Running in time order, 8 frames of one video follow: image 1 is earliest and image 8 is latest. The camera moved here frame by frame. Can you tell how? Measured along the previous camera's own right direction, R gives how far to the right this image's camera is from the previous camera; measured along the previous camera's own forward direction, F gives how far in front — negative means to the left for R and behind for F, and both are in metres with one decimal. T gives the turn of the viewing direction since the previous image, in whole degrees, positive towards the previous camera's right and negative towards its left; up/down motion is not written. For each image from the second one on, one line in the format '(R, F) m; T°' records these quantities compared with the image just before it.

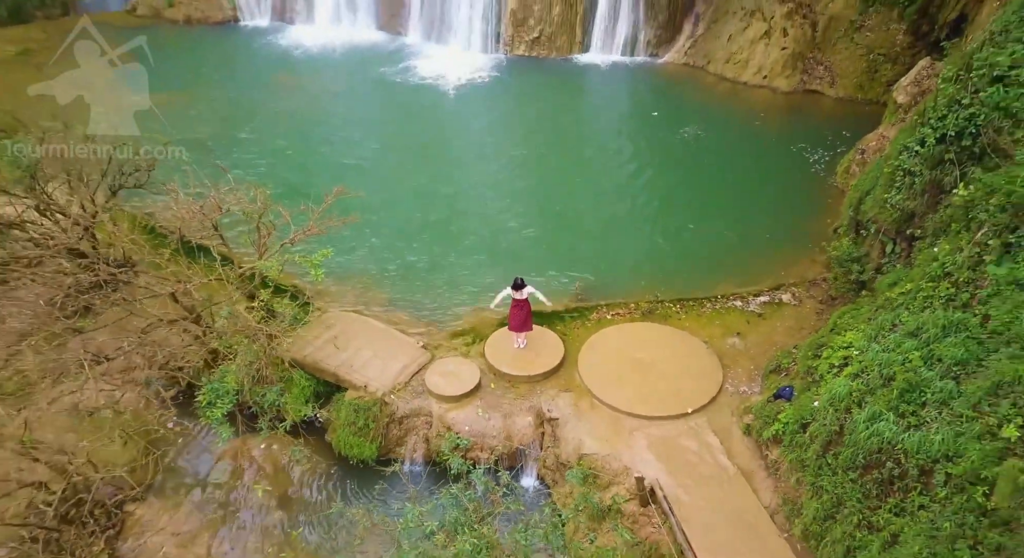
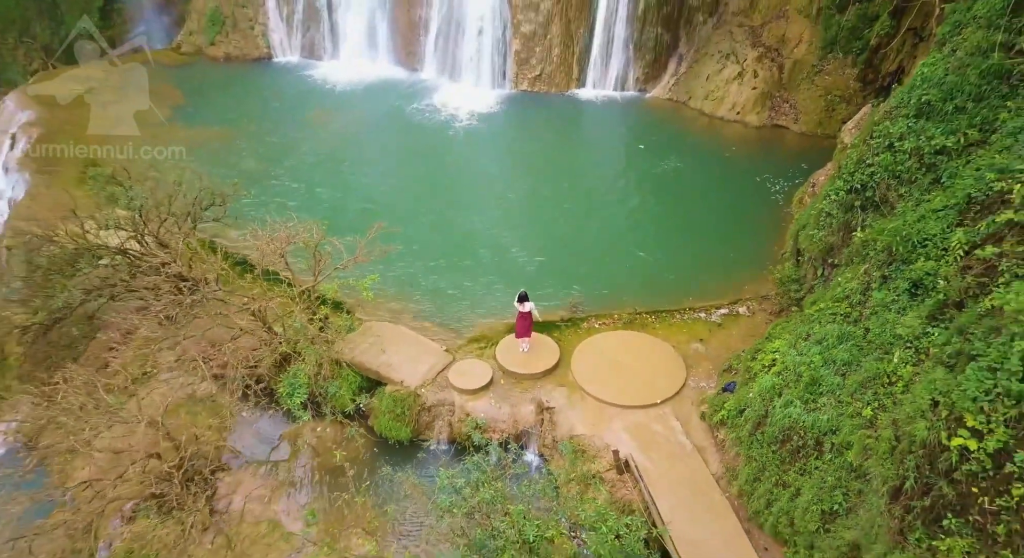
(-0.1, -1.5) m; 0°
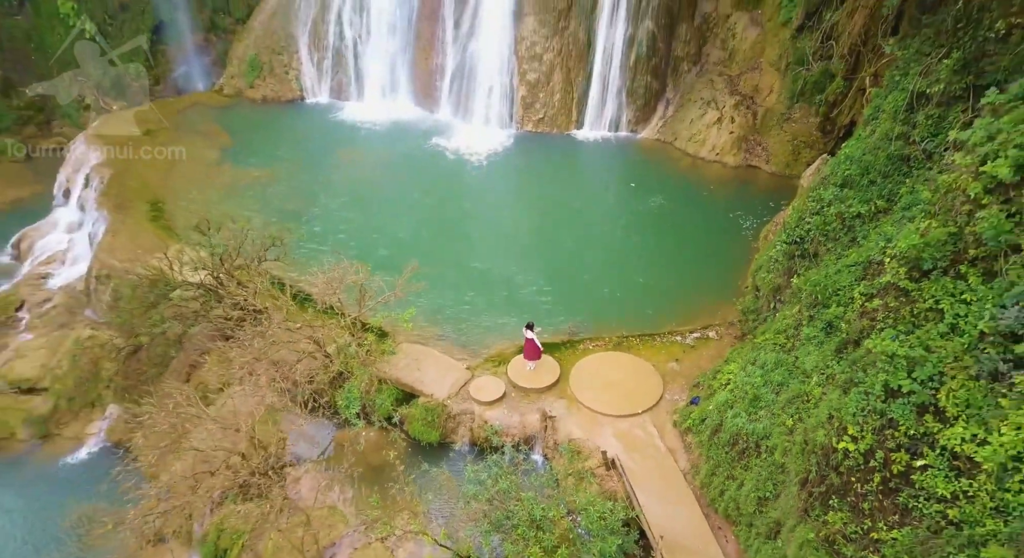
(-0.1, -1.7) m; 0°
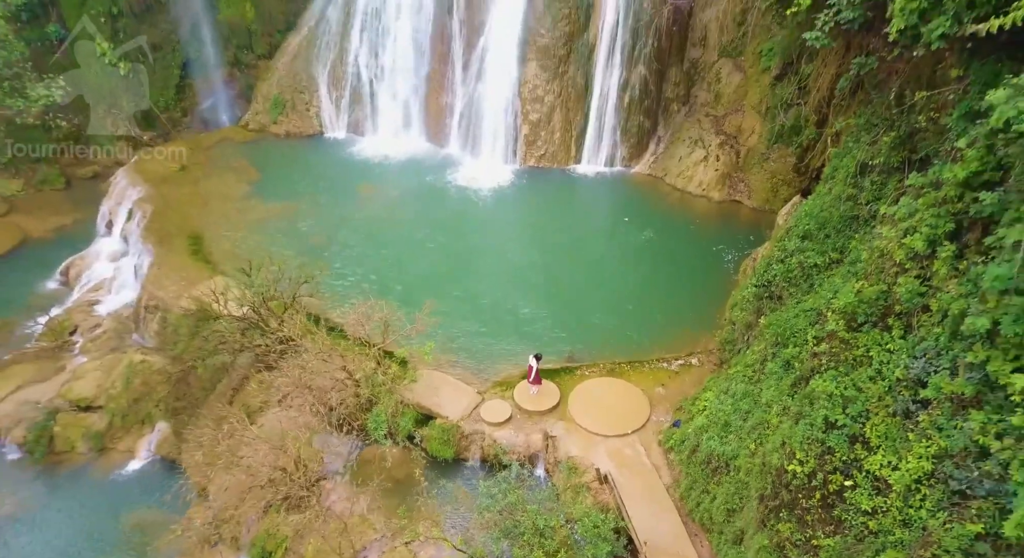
(-0.1, -1.3) m; 0°
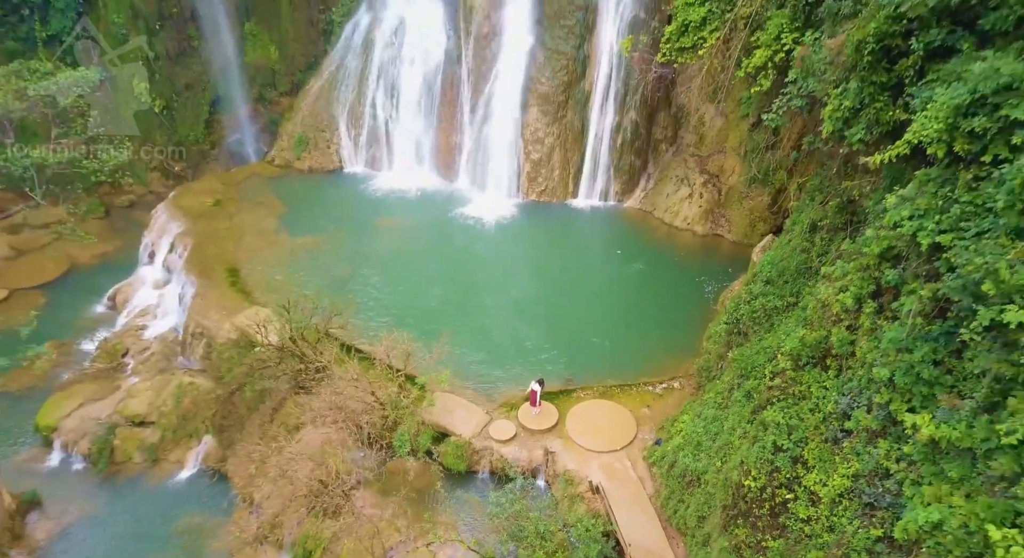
(-0.1, -1.6) m; 0°
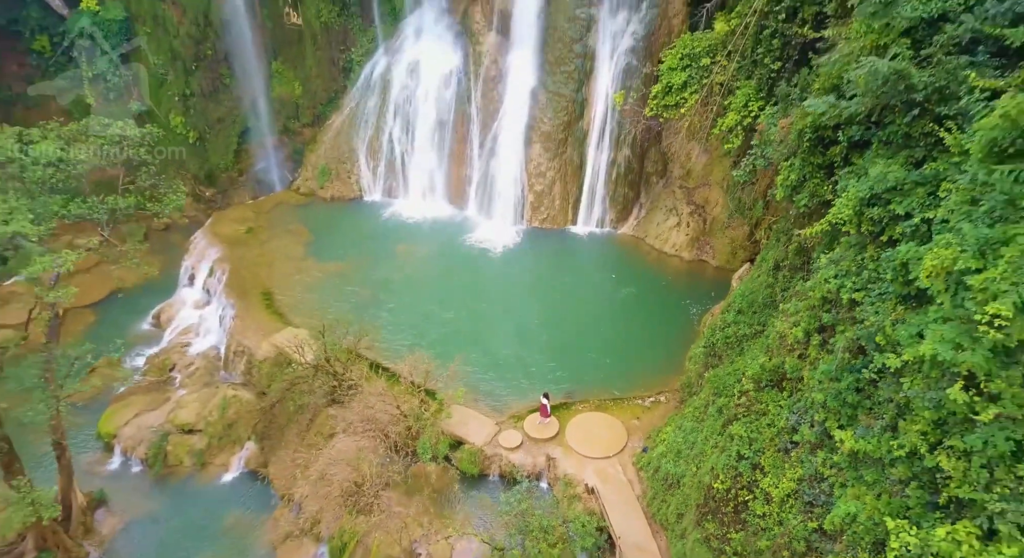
(-0.1, -1.8) m; 0°
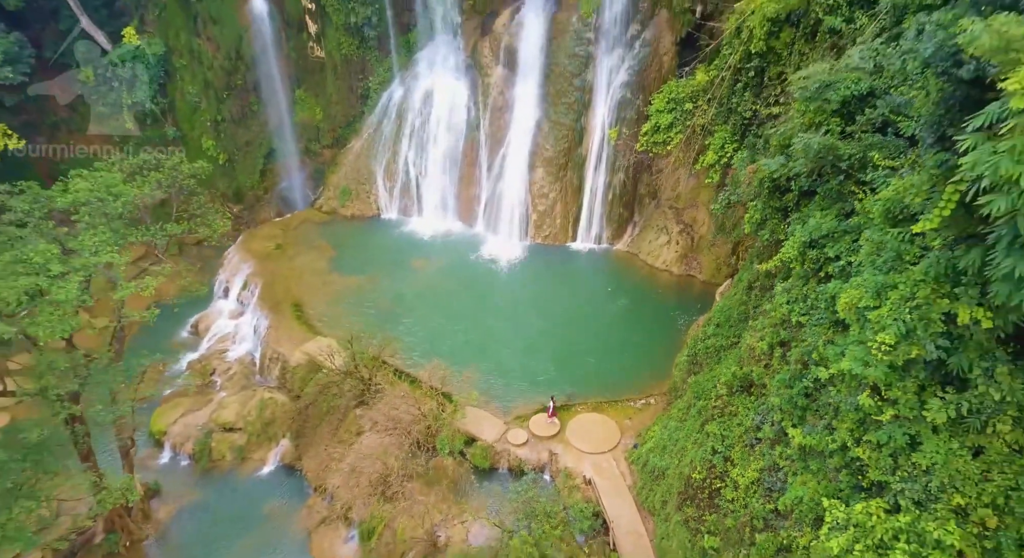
(-0.2, -1.8) m; 0°
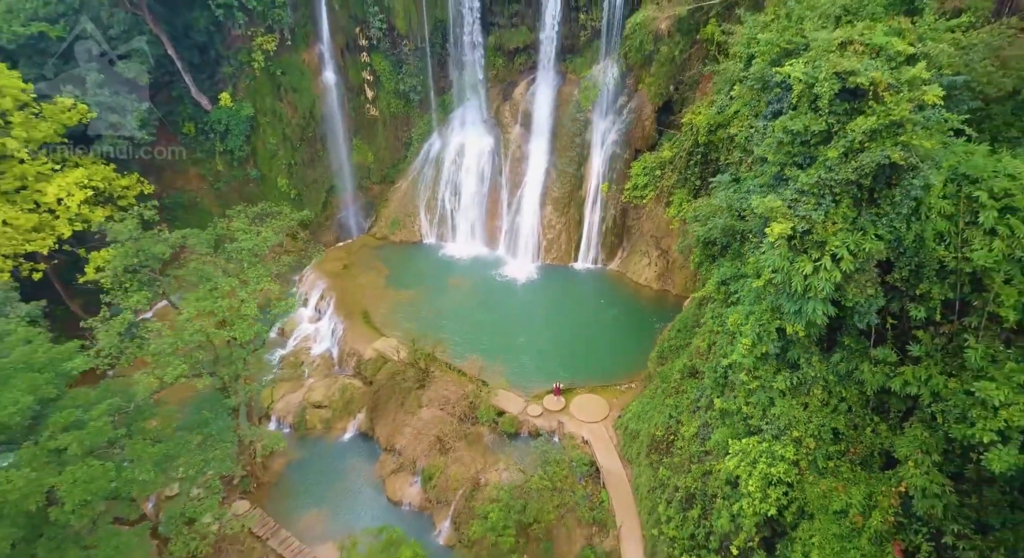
(-0.7, -5.7) m; 0°
